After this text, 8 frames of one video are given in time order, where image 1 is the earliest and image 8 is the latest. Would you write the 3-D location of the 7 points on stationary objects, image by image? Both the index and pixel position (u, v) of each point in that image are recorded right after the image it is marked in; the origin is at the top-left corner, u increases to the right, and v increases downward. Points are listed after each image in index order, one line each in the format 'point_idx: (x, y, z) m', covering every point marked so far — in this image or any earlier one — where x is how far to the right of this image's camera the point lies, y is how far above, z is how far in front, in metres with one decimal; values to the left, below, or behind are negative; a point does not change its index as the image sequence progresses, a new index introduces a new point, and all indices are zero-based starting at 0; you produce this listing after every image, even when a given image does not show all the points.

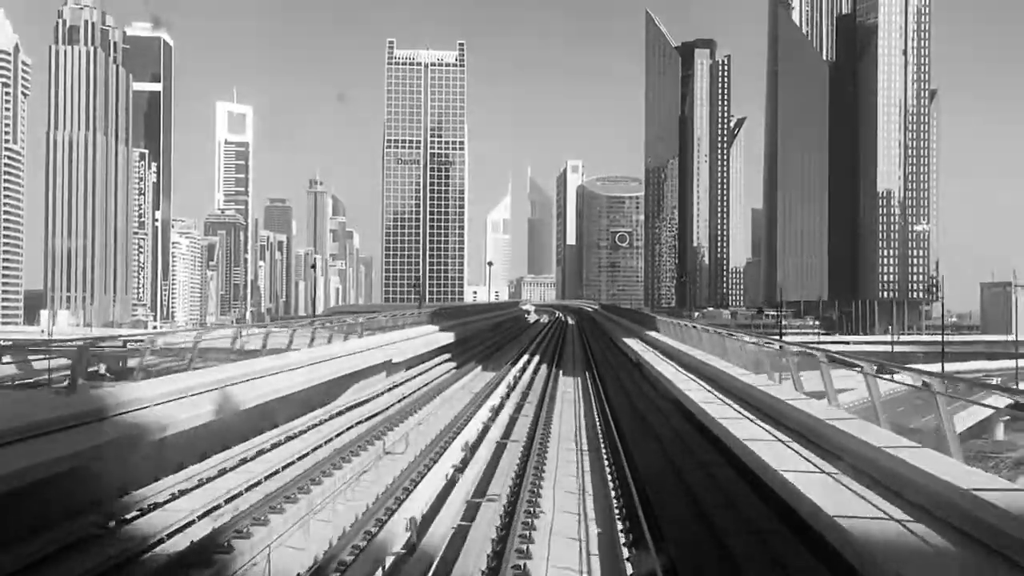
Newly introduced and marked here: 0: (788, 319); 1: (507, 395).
0: (+6.7, -0.7, +19.4) m
1: (0.0, -2.0, +15.9) m
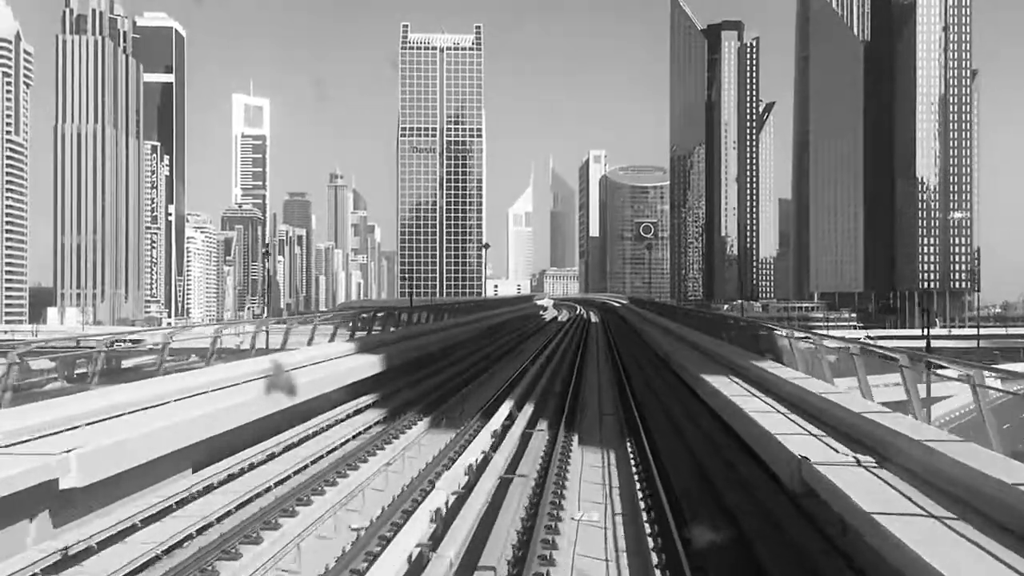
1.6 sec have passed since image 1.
0: (+7.2, -0.5, +18.4) m
1: (+0.4, -1.9, +15.1) m
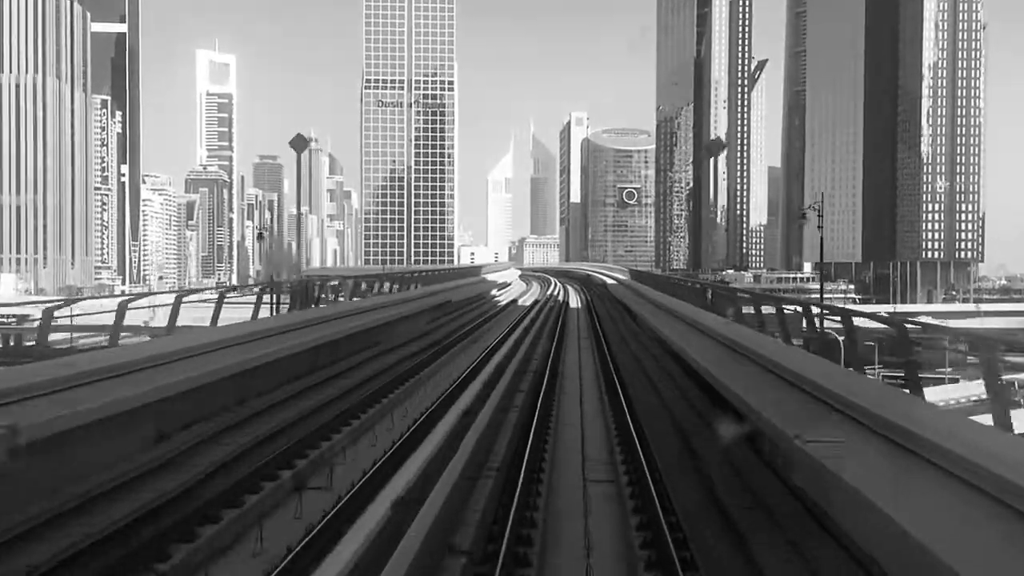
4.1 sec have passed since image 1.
0: (+6.6, +0.1, +17.2) m
1: (-0.1, -1.3, +13.8) m
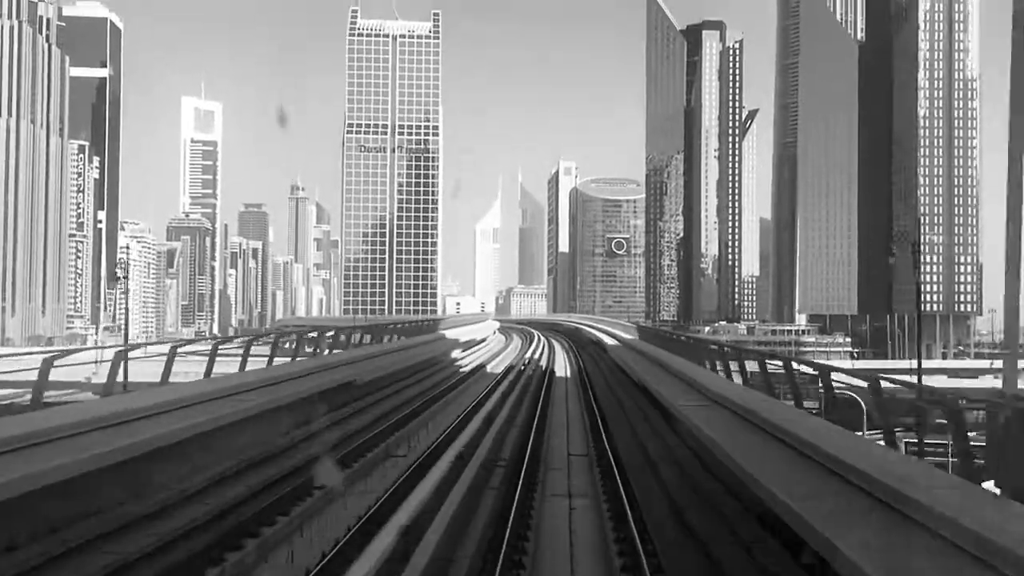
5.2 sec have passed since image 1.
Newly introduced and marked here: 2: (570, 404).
0: (+6.4, -1.0, +16.6) m
1: (-0.3, -2.2, +13.1) m
2: (+1.2, -2.4, +16.9) m
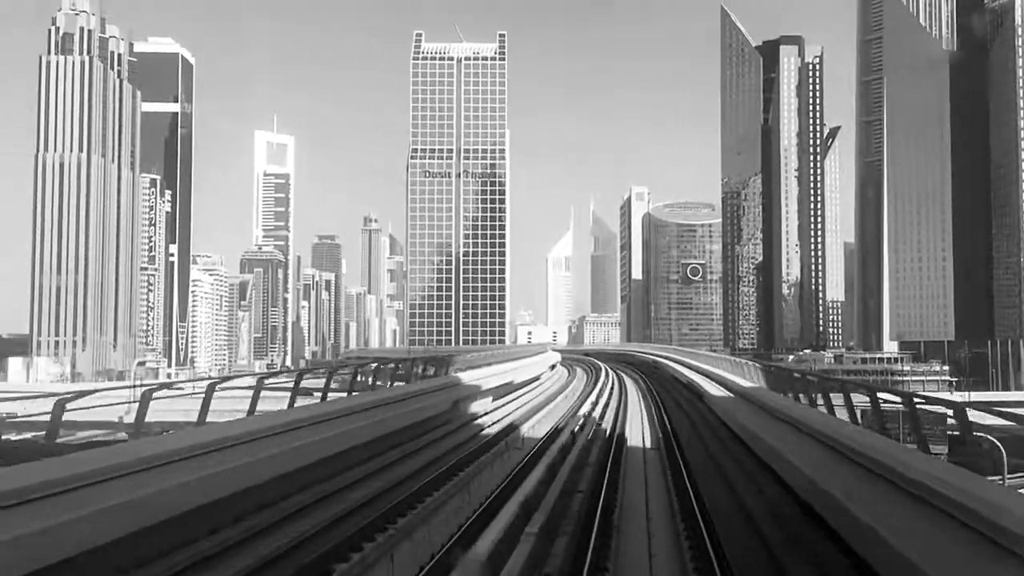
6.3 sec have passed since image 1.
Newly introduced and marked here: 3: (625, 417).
0: (+7.7, -1.5, +15.1) m
1: (+0.7, -2.6, +12.1) m
2: (+2.6, -2.9, +15.7) m
3: (+2.7, -3.0, +19.1) m
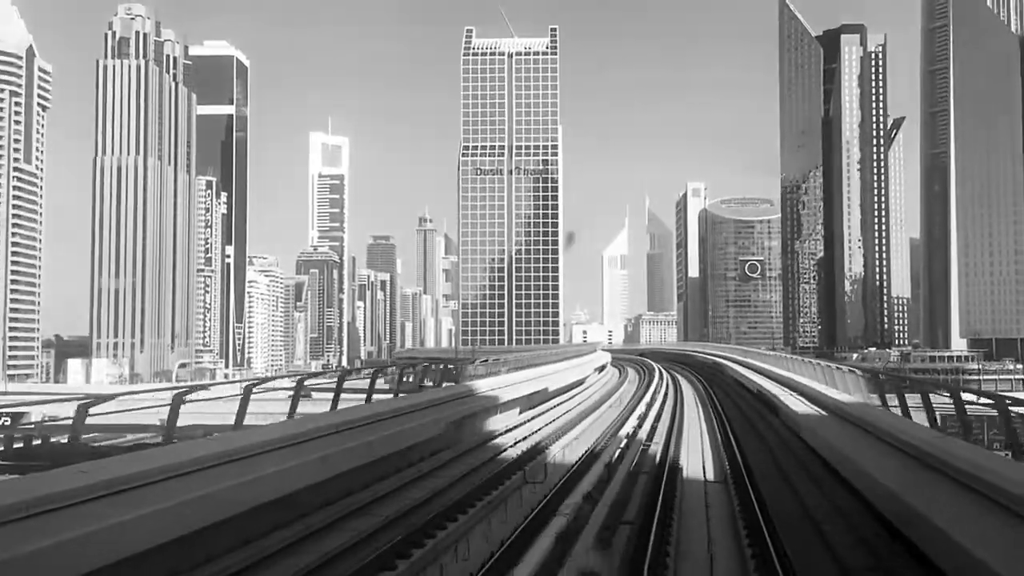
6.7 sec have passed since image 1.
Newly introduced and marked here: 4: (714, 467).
0: (+8.7, -1.3, +14.1) m
1: (+1.5, -2.6, +11.6) m
2: (+3.7, -2.9, +15.1) m
3: (+3.9, -3.0, +18.4) m
4: (+3.0, -2.7, +11.8) m
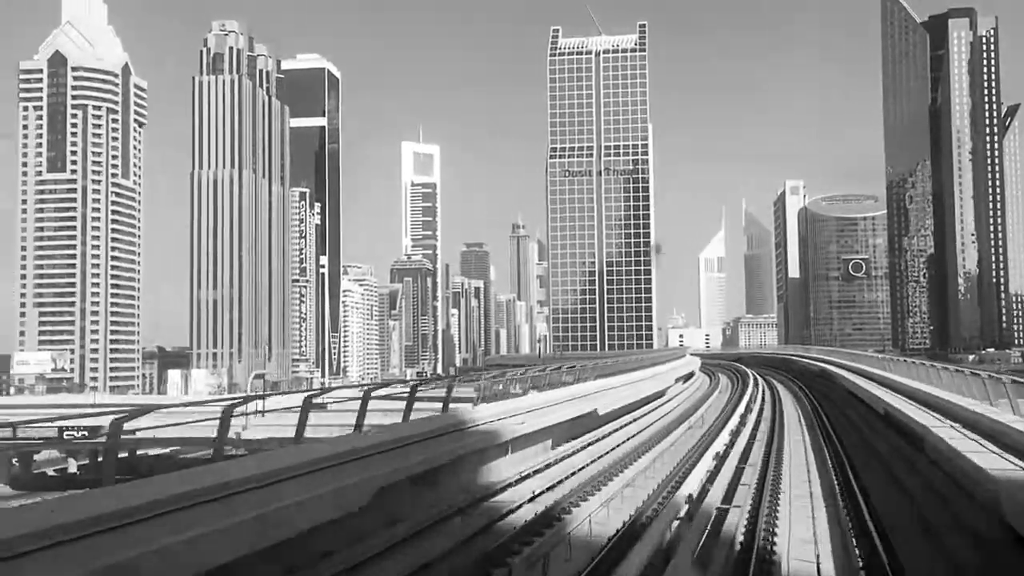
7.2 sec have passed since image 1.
0: (+10.1, -1.2, +12.4) m
1: (+2.7, -2.6, +10.8) m
2: (+5.3, -2.9, +14.0) m
3: (+6.0, -3.0, +17.3) m
4: (+4.2, -2.7, +10.8) m
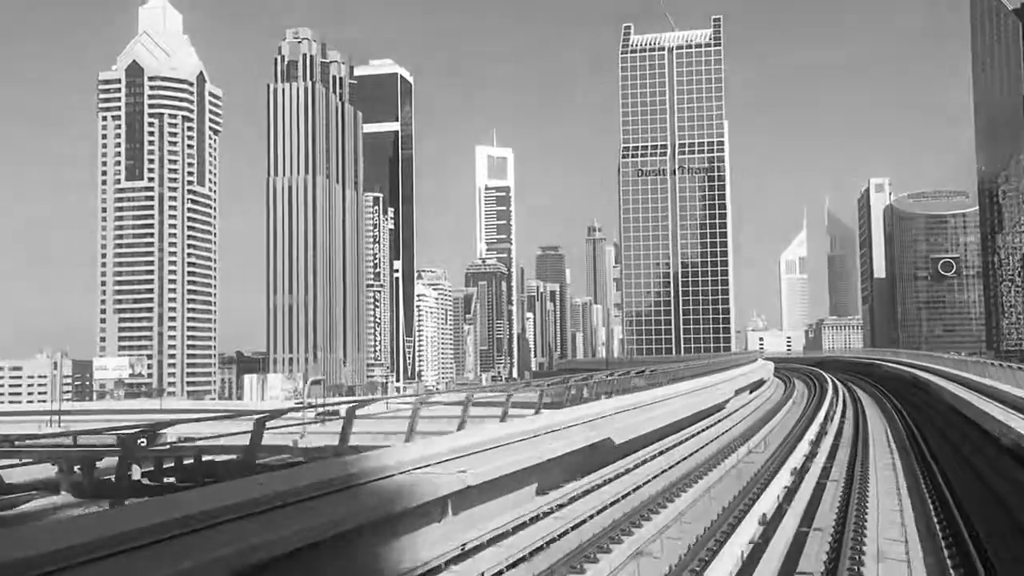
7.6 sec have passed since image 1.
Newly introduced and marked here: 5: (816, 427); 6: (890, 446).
0: (+11.1, -1.2, +11.1) m
1: (+3.6, -2.6, +10.2) m
2: (+6.5, -2.9, +13.1) m
3: (+7.5, -3.0, +16.3) m
4: (+5.1, -2.7, +10.1) m
5: (+6.0, -2.9, +15.5) m
6: (+6.7, -2.9, +13.6) m
